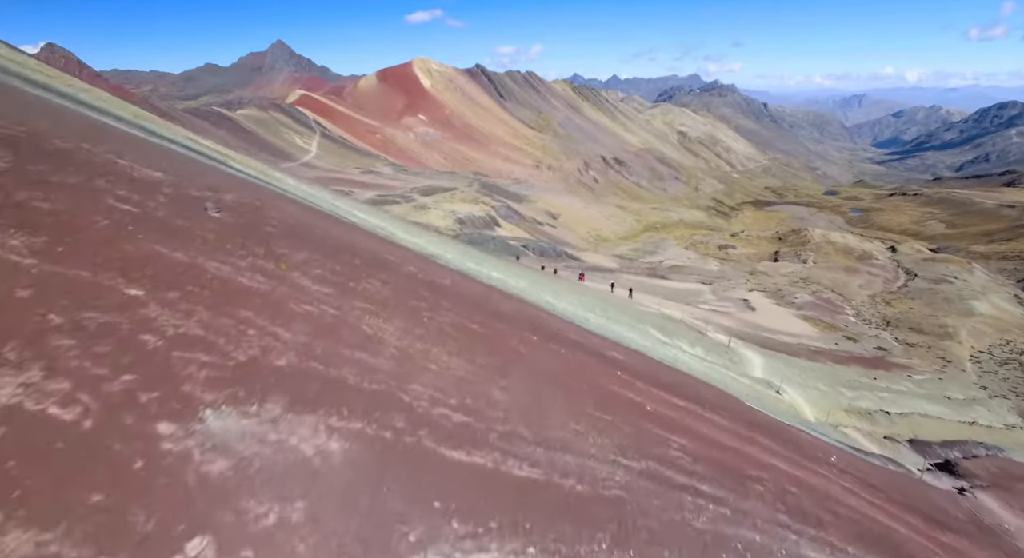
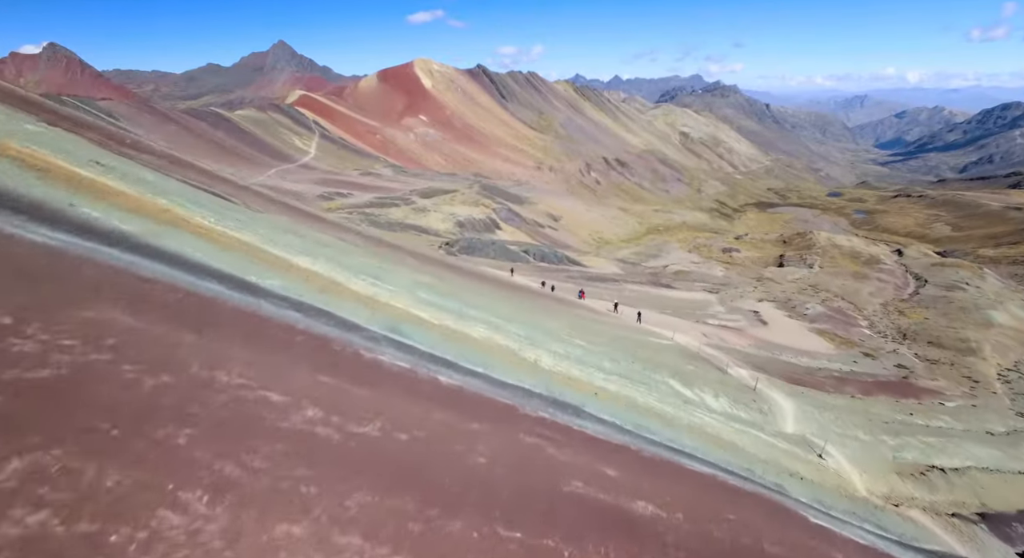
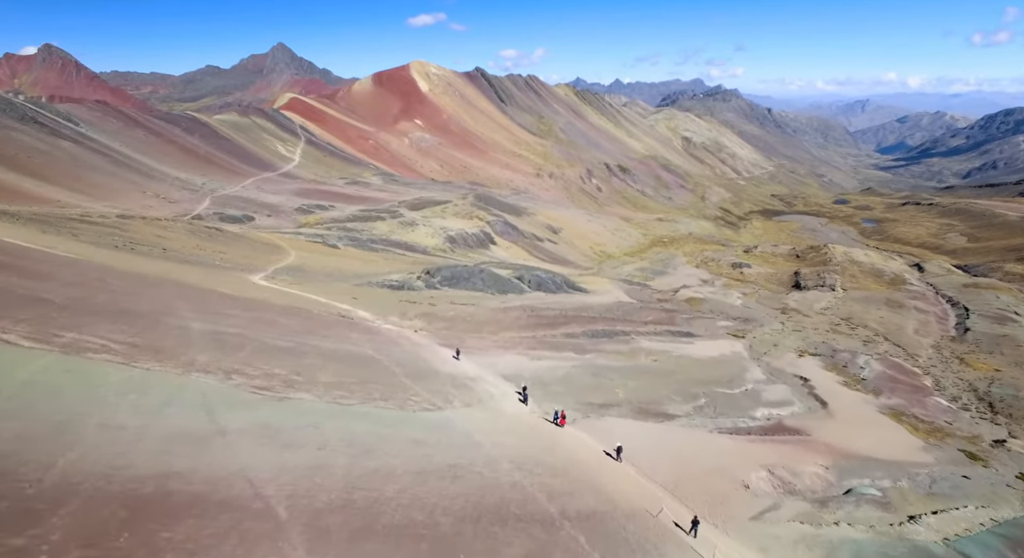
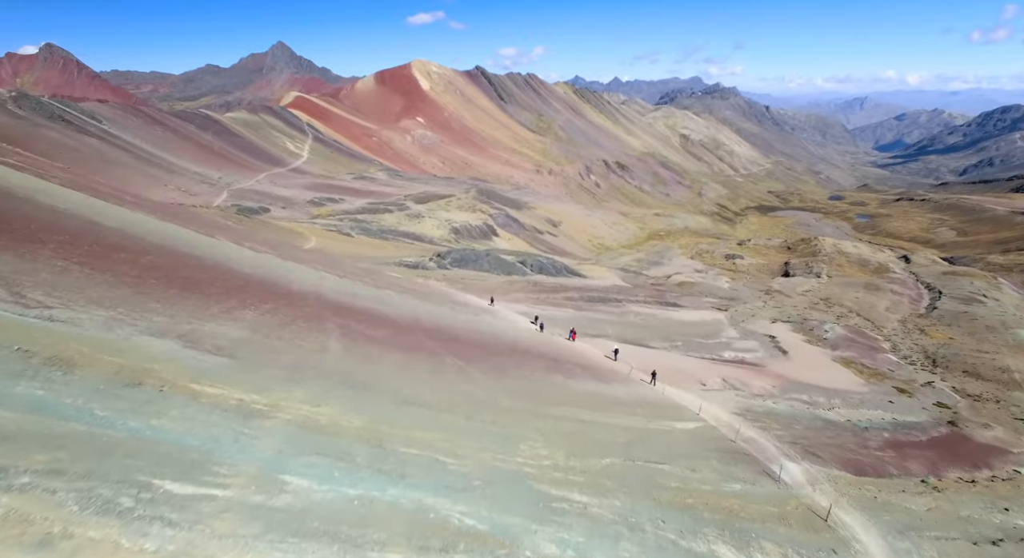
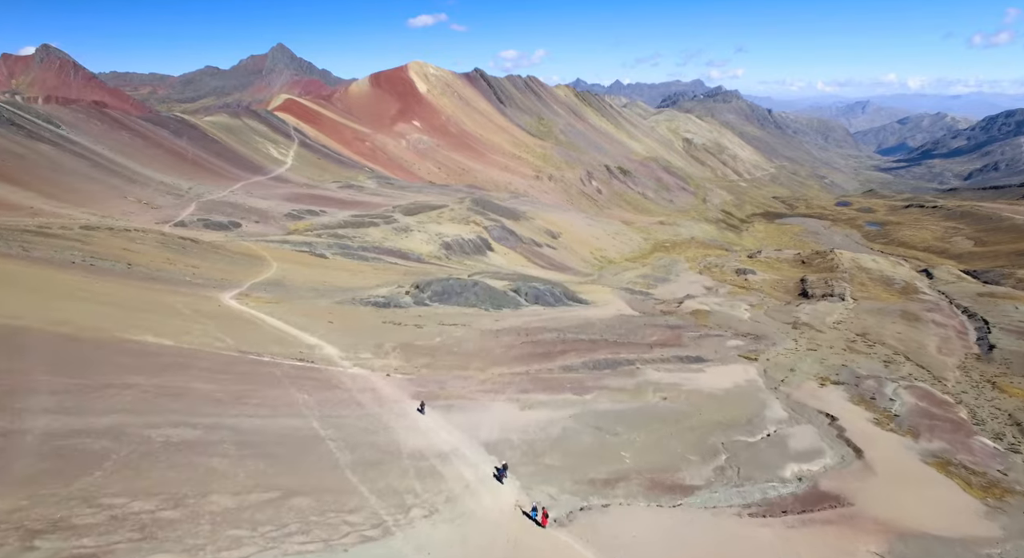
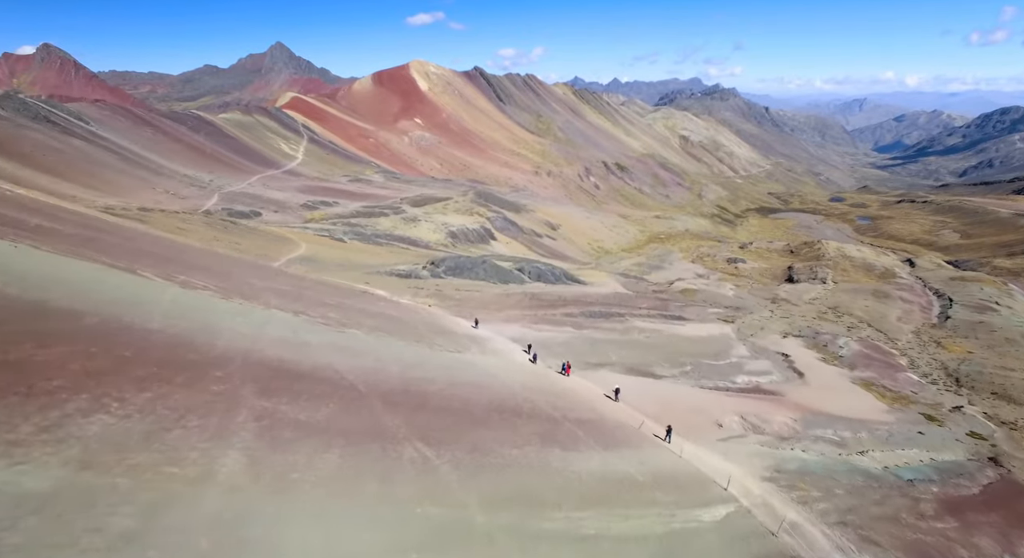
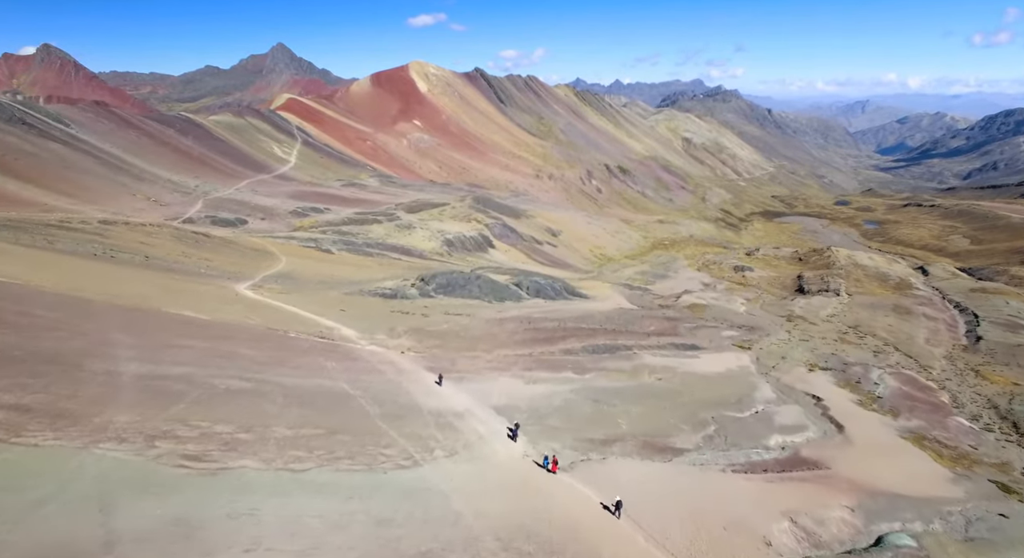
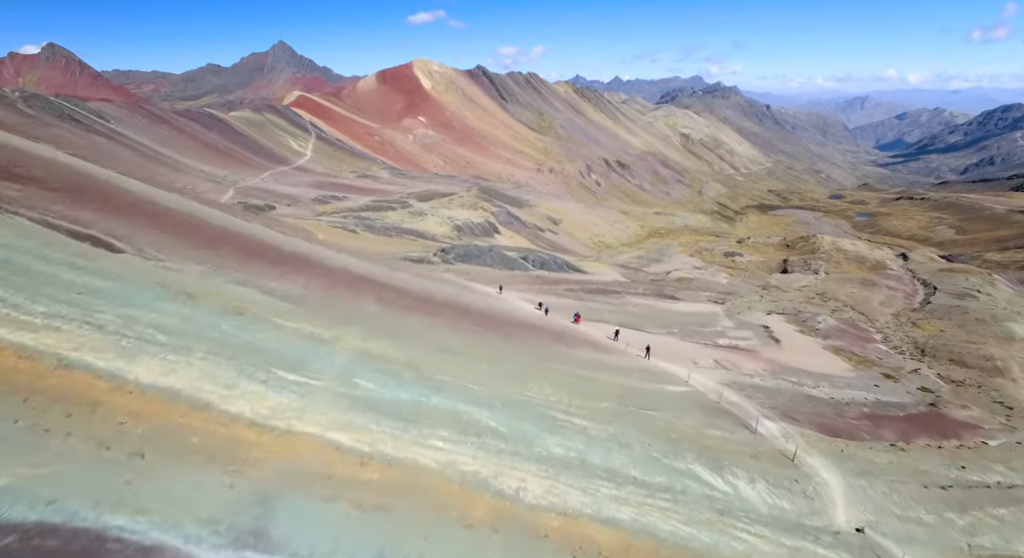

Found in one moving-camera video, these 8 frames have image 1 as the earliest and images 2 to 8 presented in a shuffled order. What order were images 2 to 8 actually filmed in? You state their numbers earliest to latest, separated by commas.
2, 8, 4, 6, 3, 7, 5
